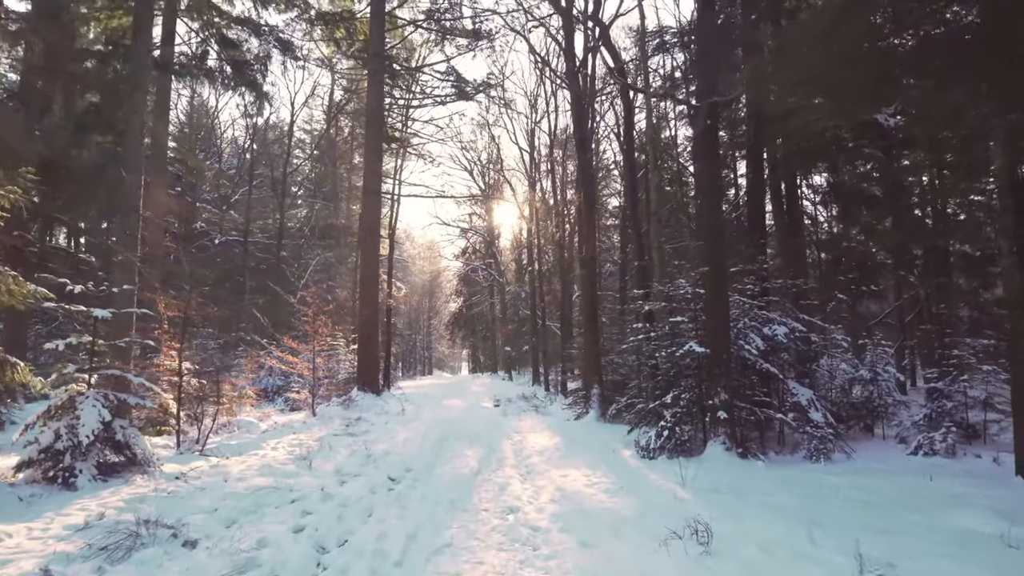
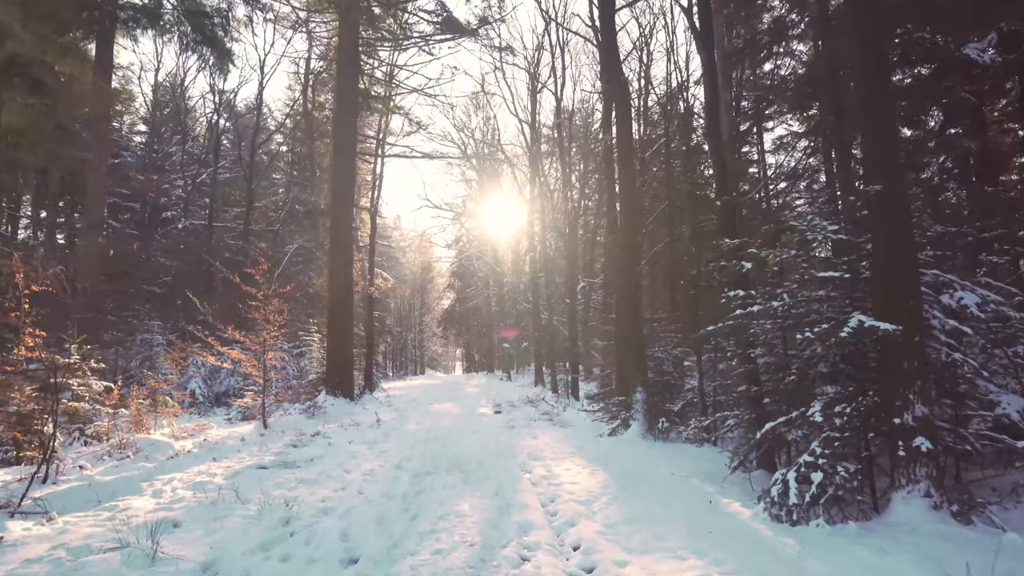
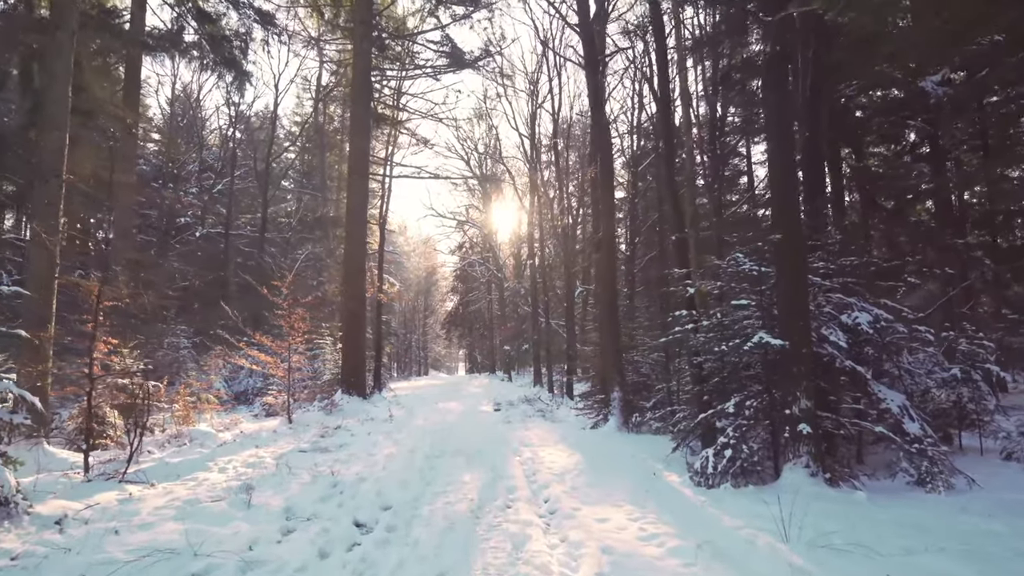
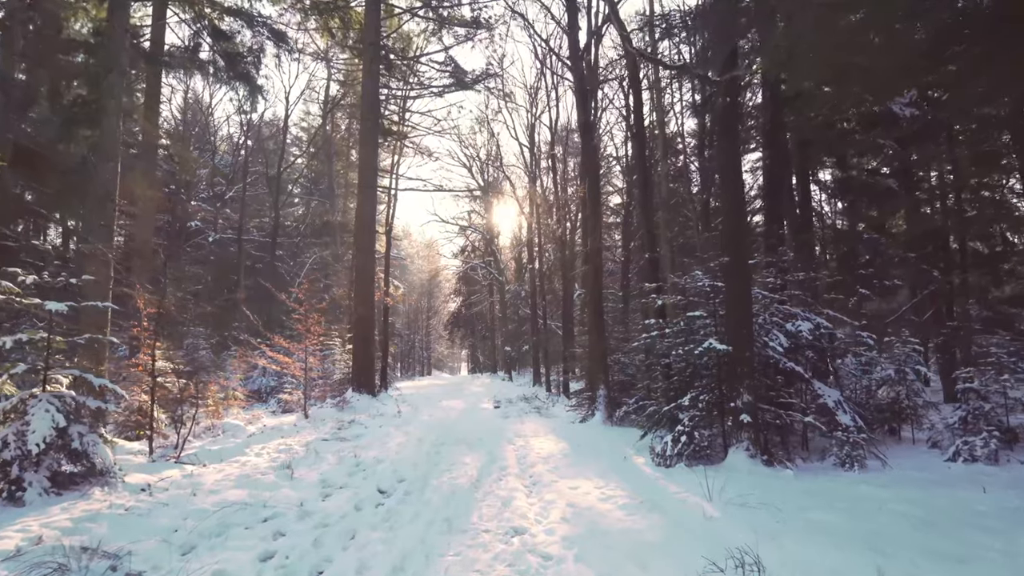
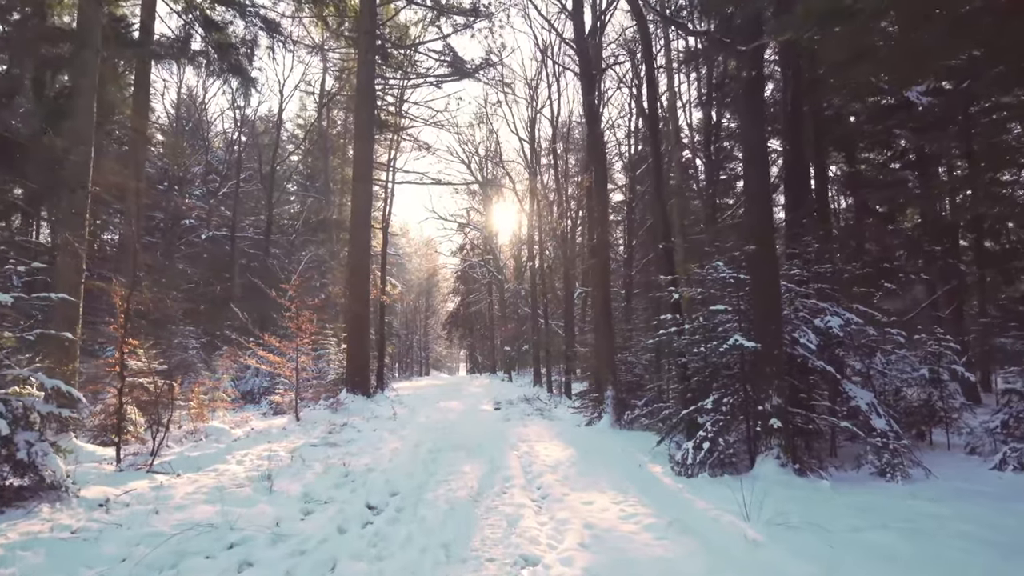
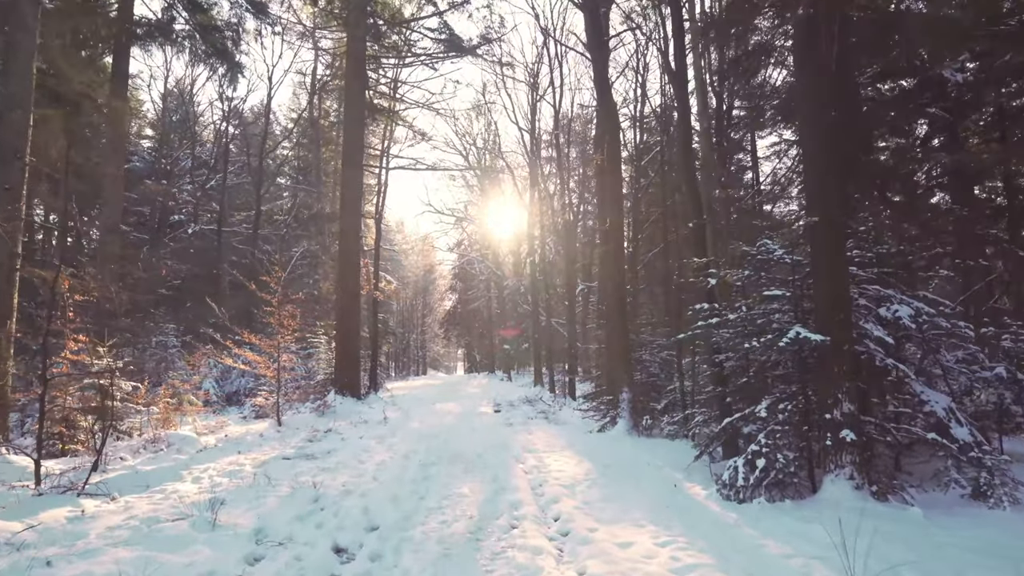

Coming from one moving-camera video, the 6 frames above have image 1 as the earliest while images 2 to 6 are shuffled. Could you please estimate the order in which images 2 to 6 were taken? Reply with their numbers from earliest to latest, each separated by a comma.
4, 5, 3, 6, 2
